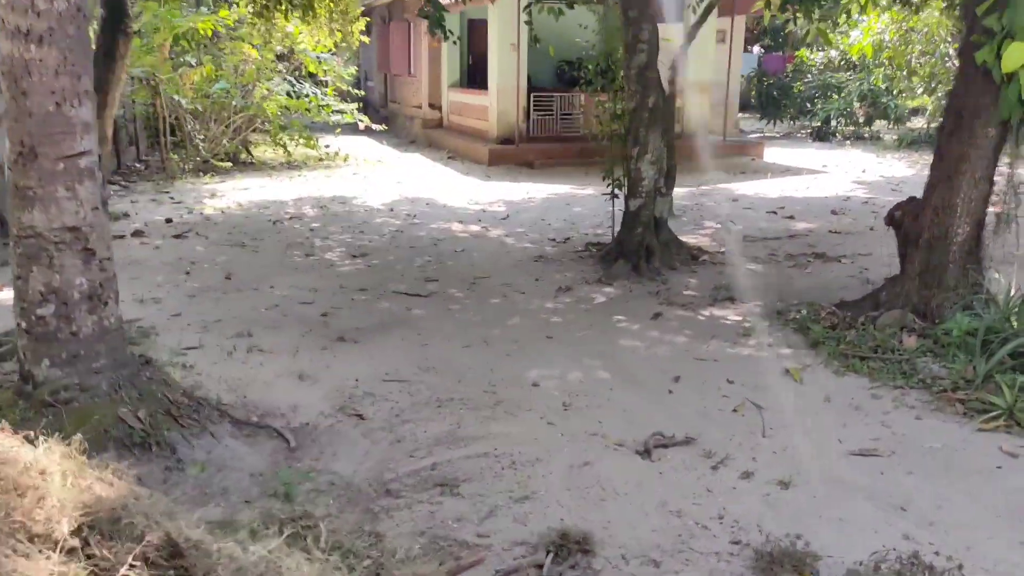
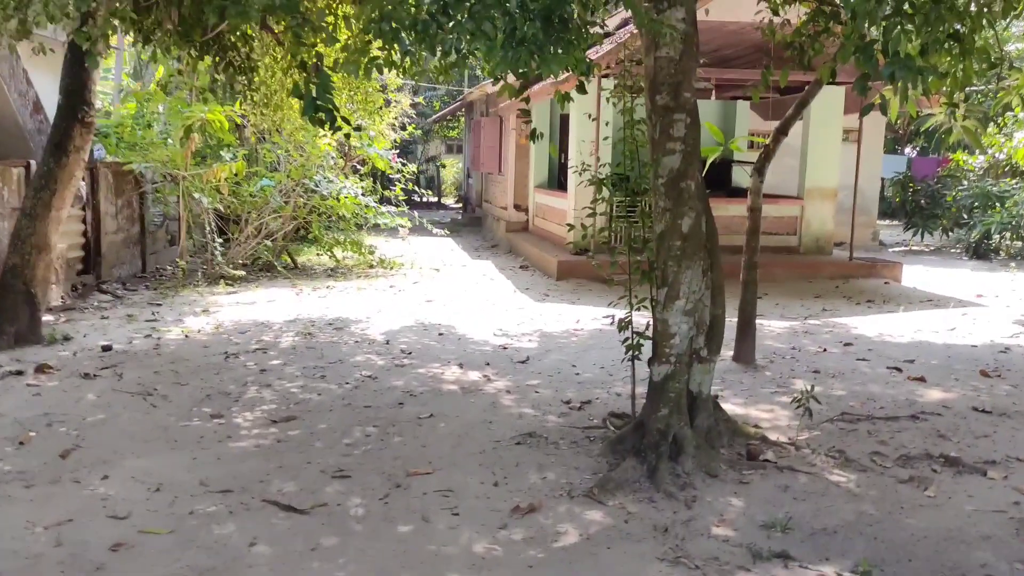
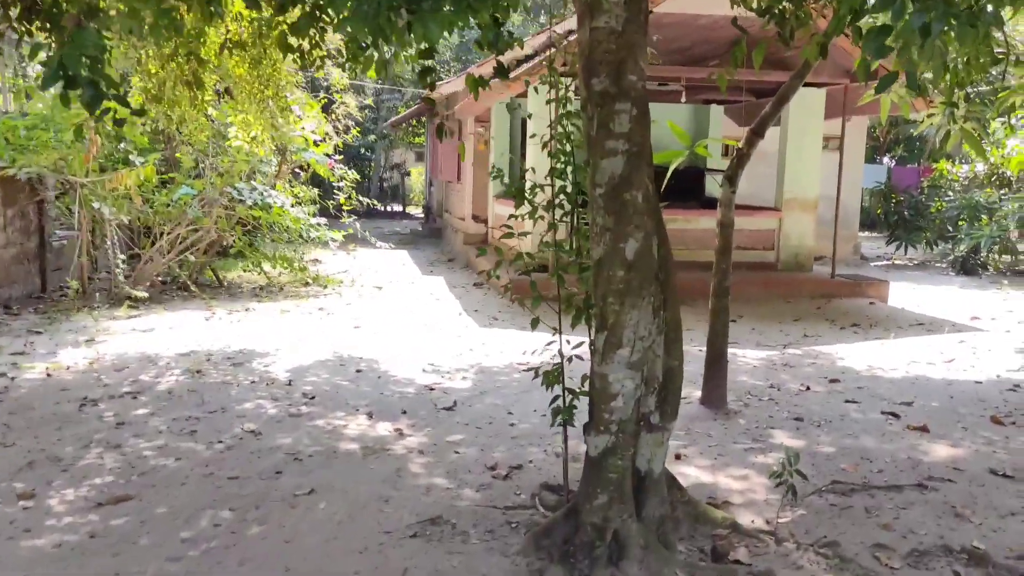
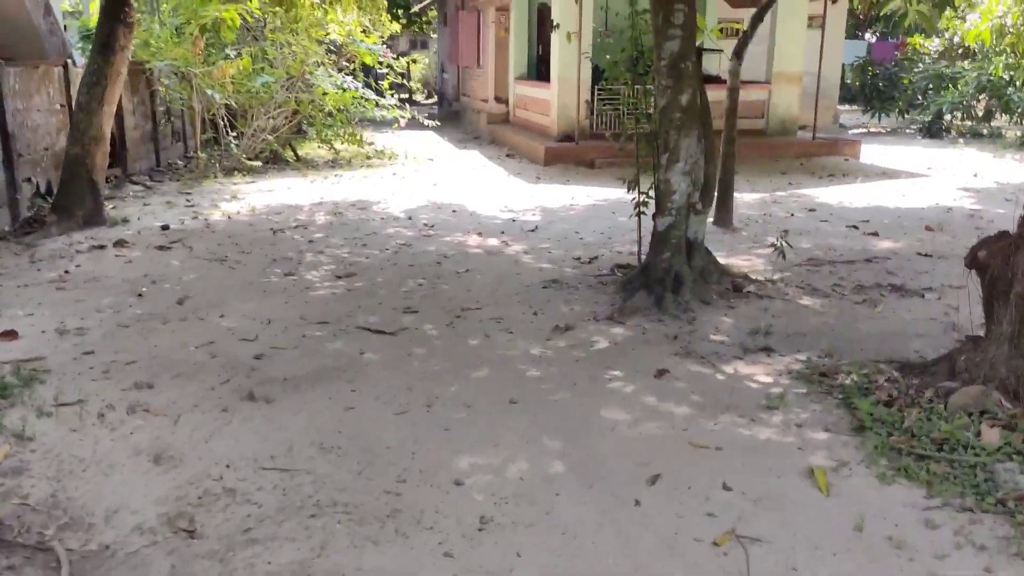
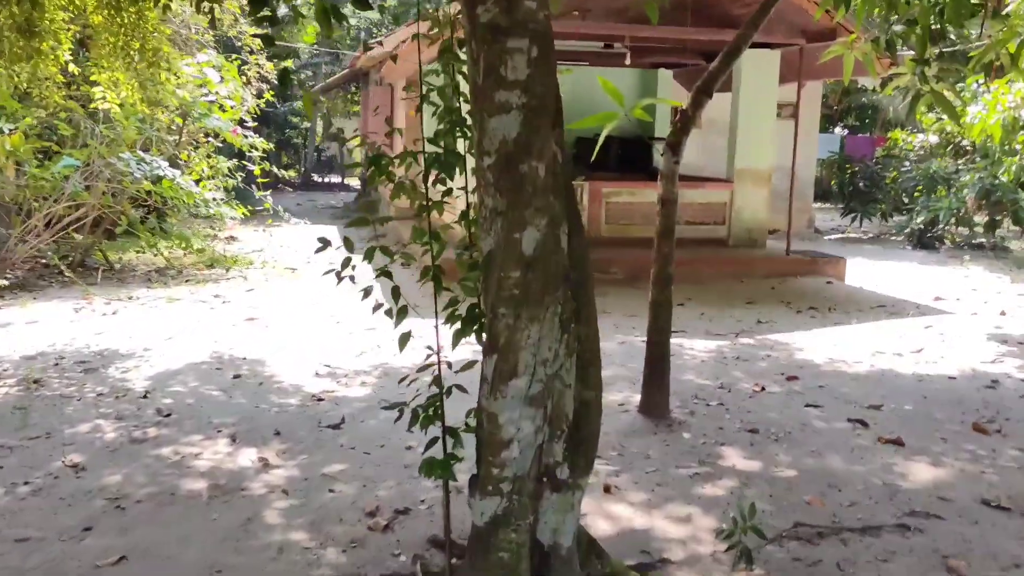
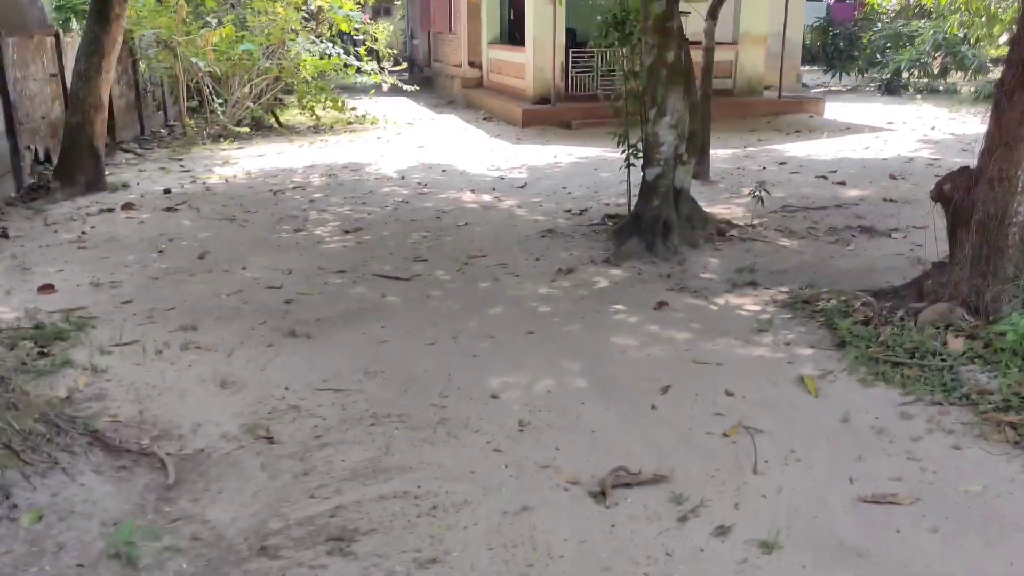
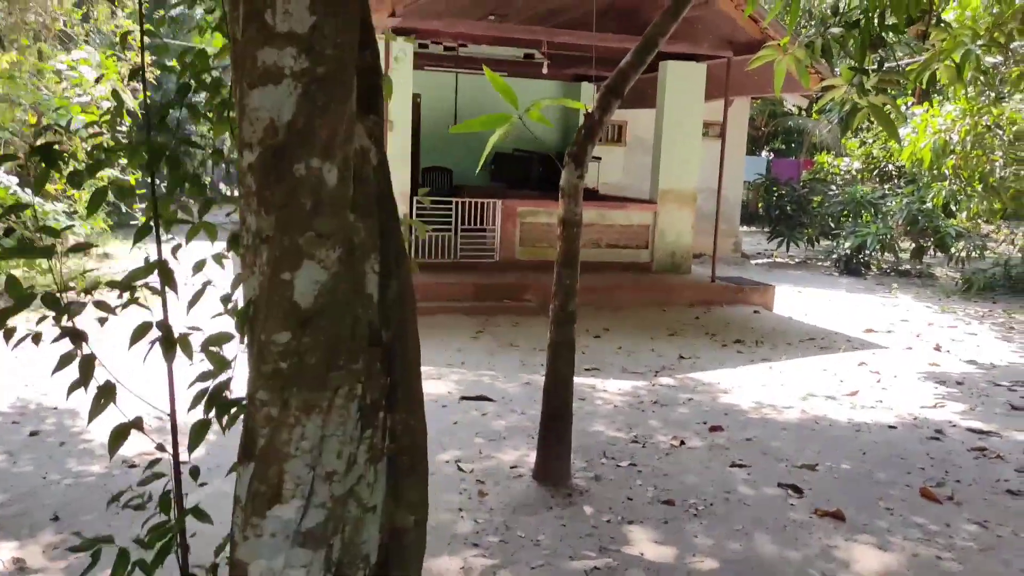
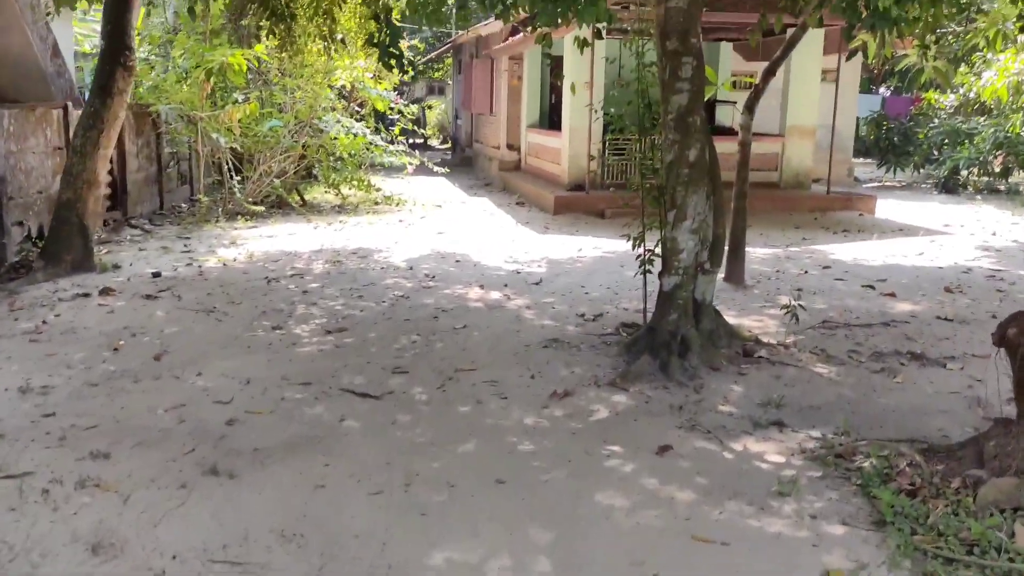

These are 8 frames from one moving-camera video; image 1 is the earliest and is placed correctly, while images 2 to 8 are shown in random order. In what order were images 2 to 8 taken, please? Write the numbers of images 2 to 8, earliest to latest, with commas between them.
6, 4, 8, 2, 3, 5, 7
